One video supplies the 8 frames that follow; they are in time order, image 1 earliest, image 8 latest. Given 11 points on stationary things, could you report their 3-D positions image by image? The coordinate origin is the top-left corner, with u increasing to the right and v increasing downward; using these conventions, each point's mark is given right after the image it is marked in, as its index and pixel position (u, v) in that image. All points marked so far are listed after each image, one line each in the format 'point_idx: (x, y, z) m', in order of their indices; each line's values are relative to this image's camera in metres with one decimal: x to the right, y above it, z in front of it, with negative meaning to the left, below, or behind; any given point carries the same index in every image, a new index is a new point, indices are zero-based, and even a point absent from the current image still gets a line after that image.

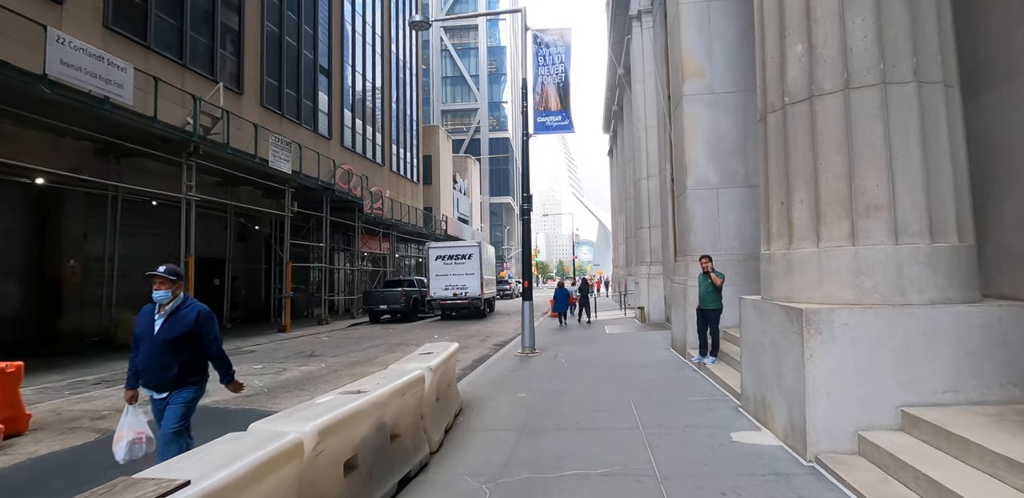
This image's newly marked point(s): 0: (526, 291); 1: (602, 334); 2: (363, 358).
0: (+0.3, -1.0, +11.3) m
1: (+2.8, -2.6, +14.8) m
2: (-3.5, -2.6, +11.5) m
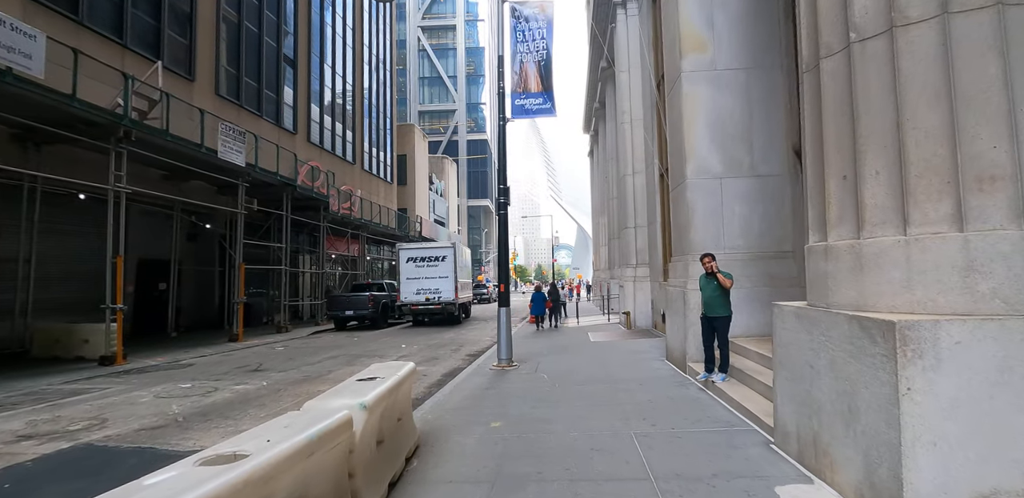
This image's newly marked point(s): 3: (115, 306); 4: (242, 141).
0: (-0.2, -1.0, +10.0) m
1: (+2.1, -2.6, +13.5) m
2: (-4.1, -2.6, +10.0) m
3: (-9.8, -1.4, +12.0) m
4: (-9.2, +3.7, +16.6) m
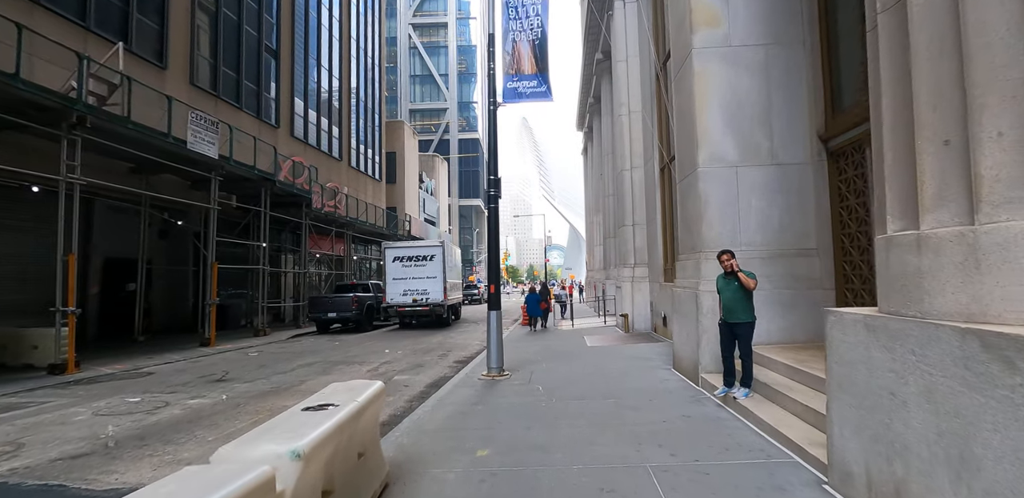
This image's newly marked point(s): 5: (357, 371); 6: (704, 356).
0: (-0.4, -0.9, +9.1) m
1: (+1.9, -2.5, +12.6) m
2: (-4.2, -2.5, +9.0) m
3: (-10.0, -1.3, +11.0) m
4: (-9.5, +3.7, +15.5) m
5: (-3.3, -2.6, +10.4) m
6: (+2.7, -1.5, +7.0) m
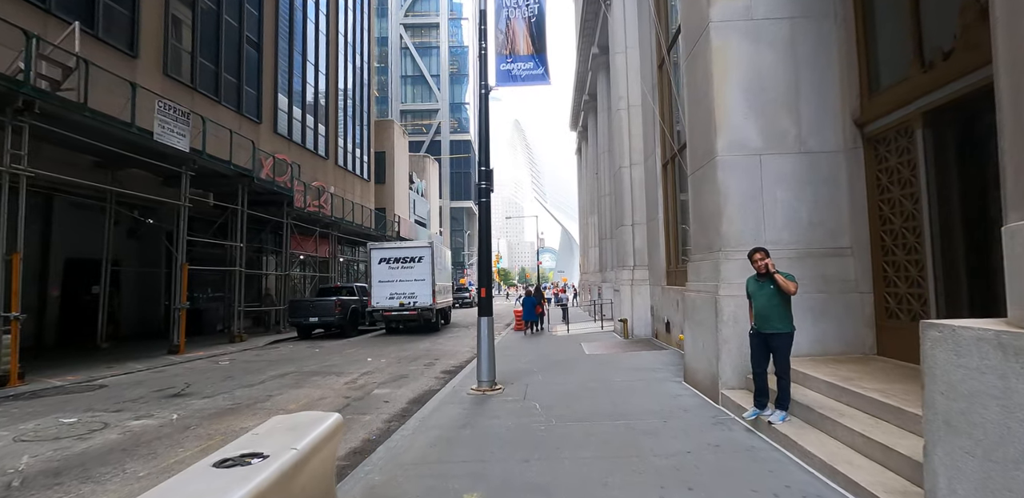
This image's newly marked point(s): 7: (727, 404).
0: (-0.5, -0.9, +8.1) m
1: (+1.7, -2.5, +11.7) m
2: (-4.3, -2.5, +8.0) m
3: (-10.2, -1.3, +9.8) m
4: (-9.7, +3.7, +14.5) m
5: (-3.4, -2.6, +9.4) m
6: (+2.7, -1.5, +6.1) m
7: (+2.6, -1.9, +6.0) m
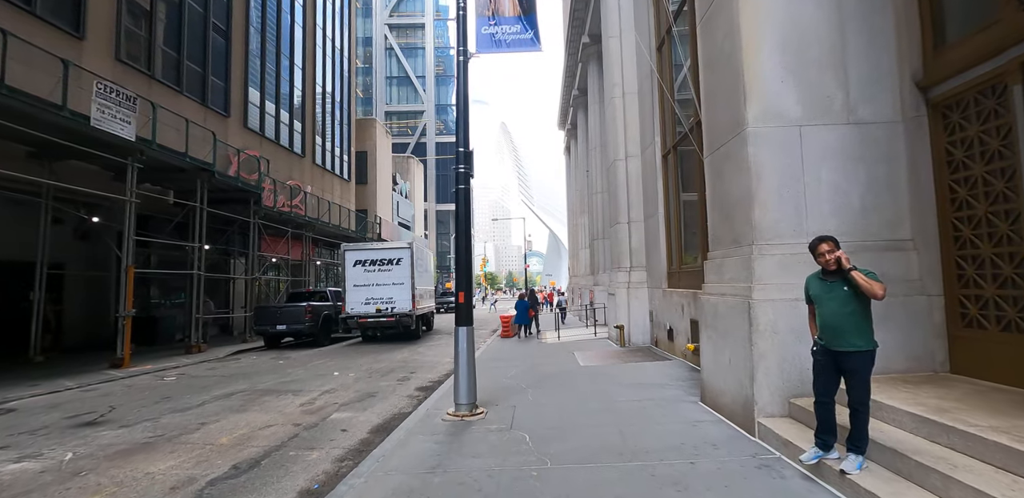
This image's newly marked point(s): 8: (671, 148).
0: (-0.7, -0.9, +6.8) m
1: (+1.4, -2.5, +10.4) m
2: (-4.6, -2.4, +6.5) m
3: (-10.4, -1.3, +8.3) m
4: (-10.1, +3.7, +12.9) m
5: (-3.7, -2.6, +8.0) m
6: (+2.5, -1.4, +4.8) m
7: (+2.5, -1.8, +4.7) m
8: (+3.7, +2.4, +11.4) m
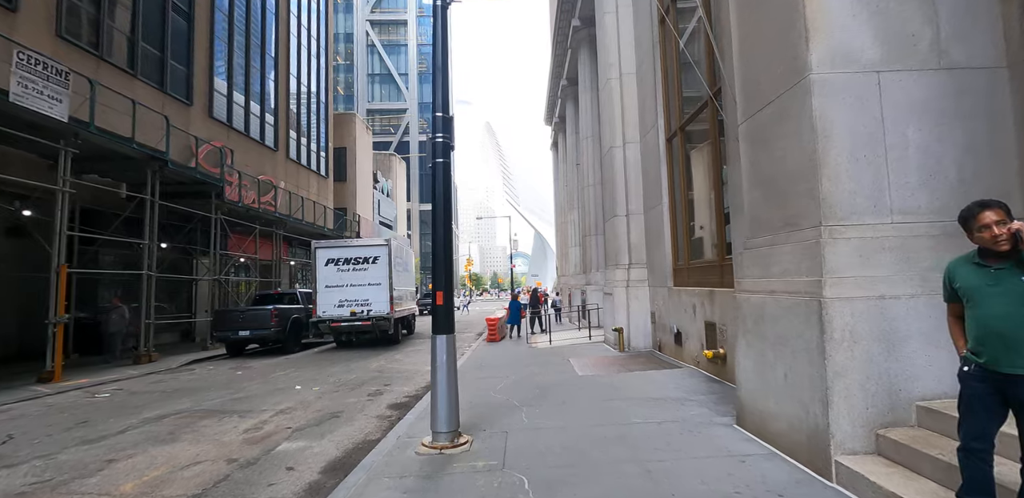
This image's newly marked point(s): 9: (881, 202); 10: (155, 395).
0: (-0.8, -0.7, +5.4) m
1: (+1.2, -2.4, +9.1) m
2: (-4.6, -2.3, +5.1) m
3: (-10.6, -1.2, +6.6) m
4: (-10.4, +3.8, +11.3) m
5: (-3.8, -2.4, +6.5) m
6: (+2.5, -1.3, +3.6) m
7: (+2.4, -1.7, +3.5) m
8: (+3.5, +2.5, +10.2) m
9: (+3.0, +0.4, +4.0) m
10: (-6.9, -2.8, +9.5) m
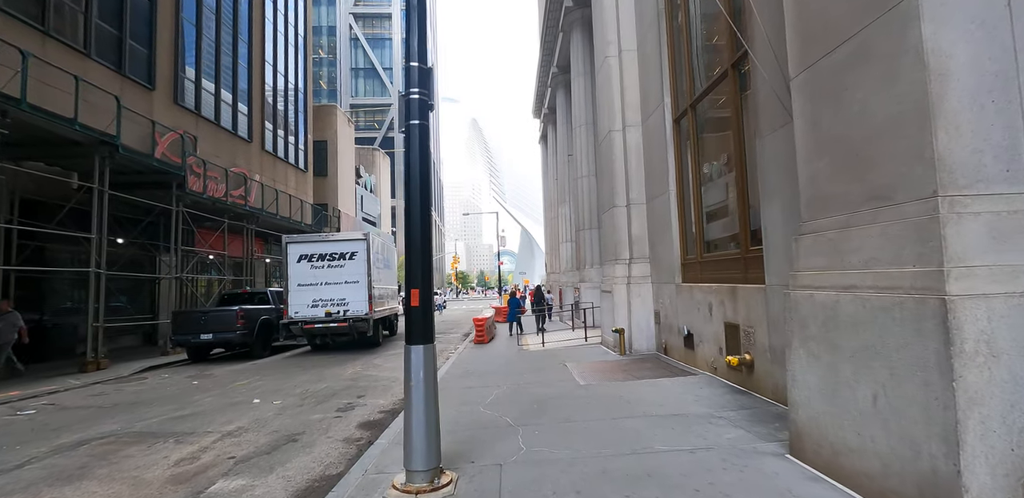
0: (-0.8, -0.6, +4.3) m
1: (+1.0, -2.3, +8.0) m
2: (-4.7, -2.2, +3.8) m
3: (-10.6, -1.1, +5.2) m
4: (-10.6, +3.9, +9.8) m
5: (-3.9, -2.3, +5.3) m
6: (+2.5, -1.2, +2.5) m
7: (+2.5, -1.5, +2.4) m
8: (+3.3, +2.6, +9.2) m
9: (+3.0, +0.5, +2.9) m
10: (-7.1, -2.7, +8.1) m
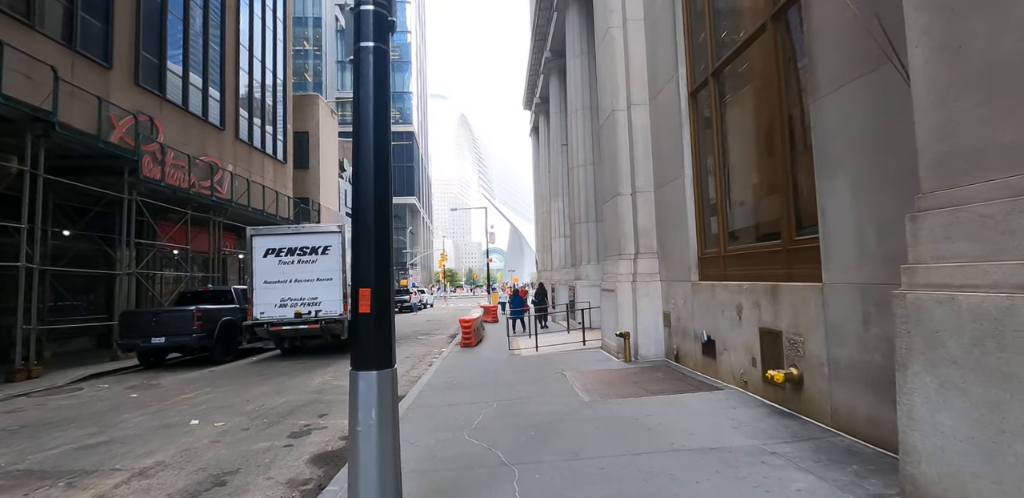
0: (-0.9, -0.5, +2.9) m
1: (+0.9, -2.1, +6.7) m
2: (-4.7, -2.1, +2.4) m
3: (-10.7, -1.0, +3.6) m
4: (-10.7, +4.1, +8.3) m
5: (-3.9, -2.2, +3.9) m
6: (+2.5, -1.1, +1.2) m
7: (+2.5, -1.4, +1.1) m
8: (+3.2, +2.8, +7.9) m
9: (+3.0, +0.6, +1.7) m
10: (-7.2, -2.5, +6.6) m
